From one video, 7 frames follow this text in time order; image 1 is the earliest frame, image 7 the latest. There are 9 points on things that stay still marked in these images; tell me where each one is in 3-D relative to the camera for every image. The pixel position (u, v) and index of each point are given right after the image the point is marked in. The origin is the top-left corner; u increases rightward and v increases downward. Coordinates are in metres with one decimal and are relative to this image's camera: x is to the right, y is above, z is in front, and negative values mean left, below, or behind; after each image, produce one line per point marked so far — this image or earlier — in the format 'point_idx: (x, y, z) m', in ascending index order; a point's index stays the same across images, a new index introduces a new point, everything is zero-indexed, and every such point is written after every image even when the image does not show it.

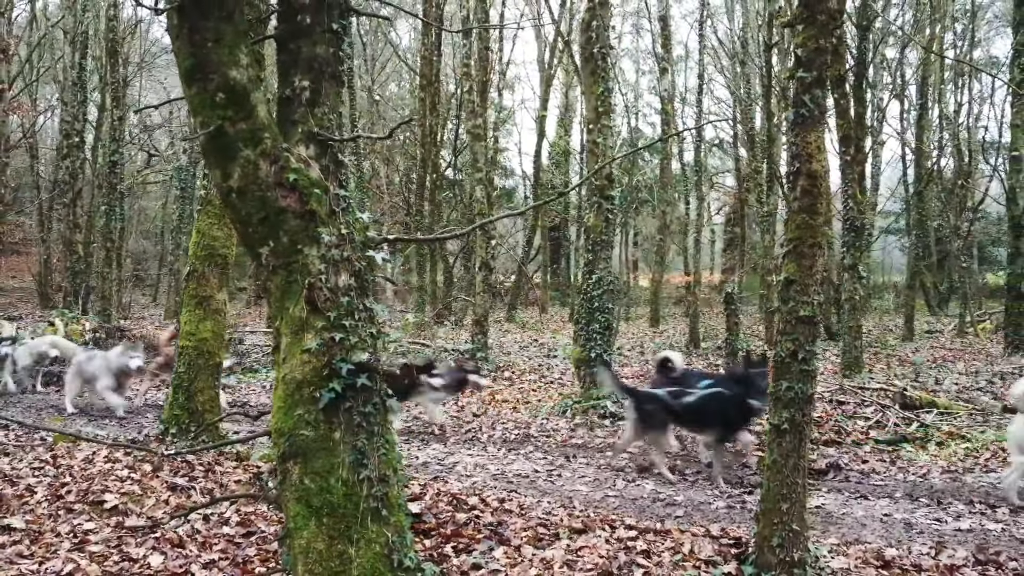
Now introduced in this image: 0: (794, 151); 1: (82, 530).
0: (+2.1, +1.0, +5.2) m
1: (-3.7, -2.1, +6.0) m
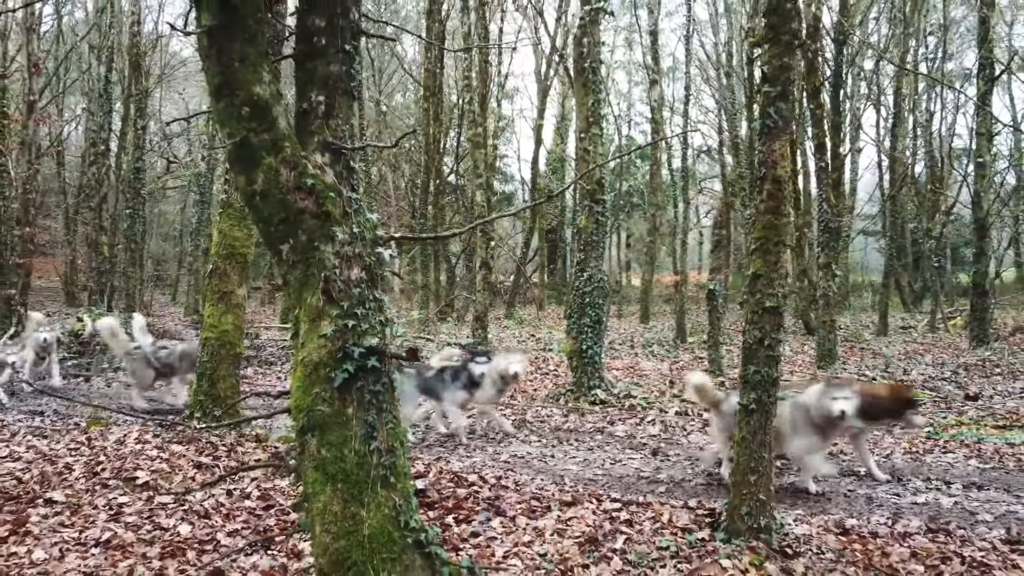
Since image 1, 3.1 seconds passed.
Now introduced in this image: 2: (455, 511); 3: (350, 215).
0: (+2.1, +1.1, +5.7) m
1: (-3.8, -2.0, +6.6) m
2: (-0.5, -2.1, +6.4) m
3: (-1.1, +0.5, +4.7) m
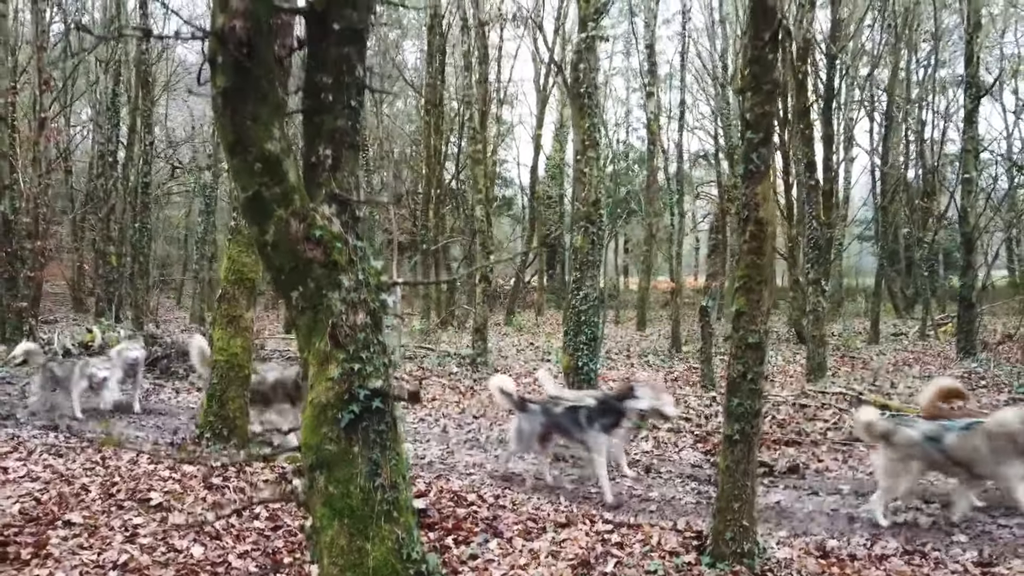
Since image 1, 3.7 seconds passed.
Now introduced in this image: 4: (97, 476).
0: (+2.0, +0.8, +6.0) m
1: (-3.8, -2.3, +6.9) m
2: (-0.6, -2.4, +6.8) m
3: (-1.1, +0.2, +5.0) m
4: (-4.7, -2.2, +8.0) m
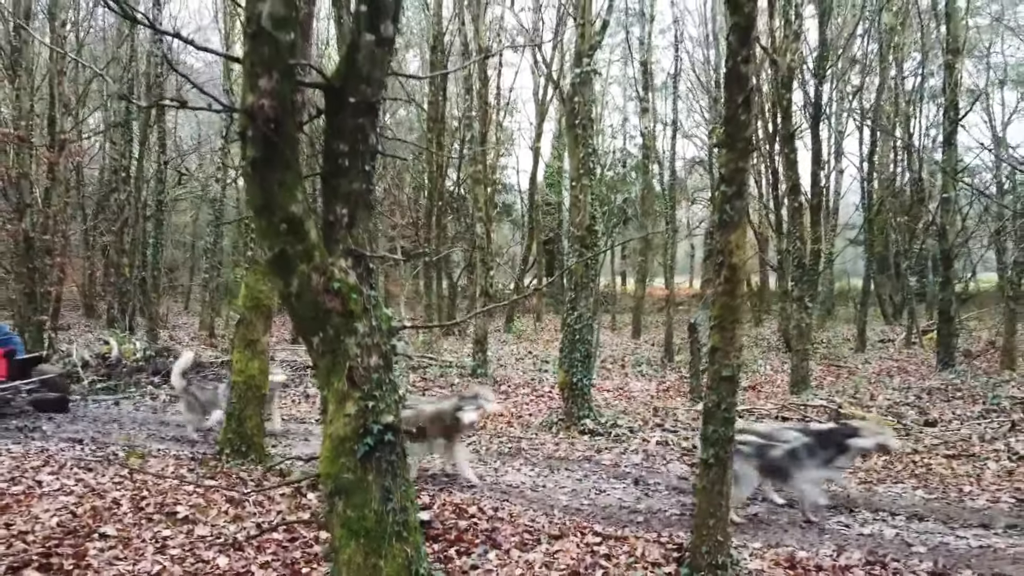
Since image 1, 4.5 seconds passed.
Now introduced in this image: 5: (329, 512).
0: (+2.0, +0.4, +6.6) m
1: (-3.8, -2.7, +7.6) m
2: (-0.6, -2.7, +7.4) m
3: (-1.2, -0.2, +5.7) m
4: (-4.8, -2.5, +8.6) m
5: (-1.5, -1.8, +5.6) m
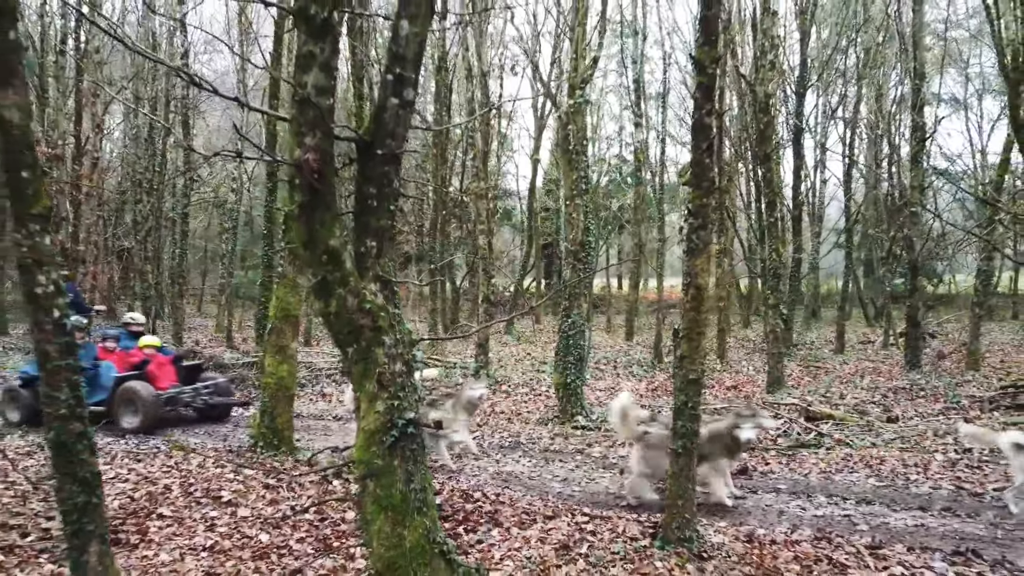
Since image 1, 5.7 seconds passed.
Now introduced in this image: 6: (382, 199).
0: (+2.0, +0.2, +7.8) m
1: (-3.8, -2.9, +8.8) m
2: (-0.6, -2.9, +8.6) m
3: (-1.2, -0.4, +6.9) m
4: (-4.8, -2.7, +9.8) m
5: (-1.5, -2.0, +6.8) m
6: (-1.3, +0.9, +7.0) m
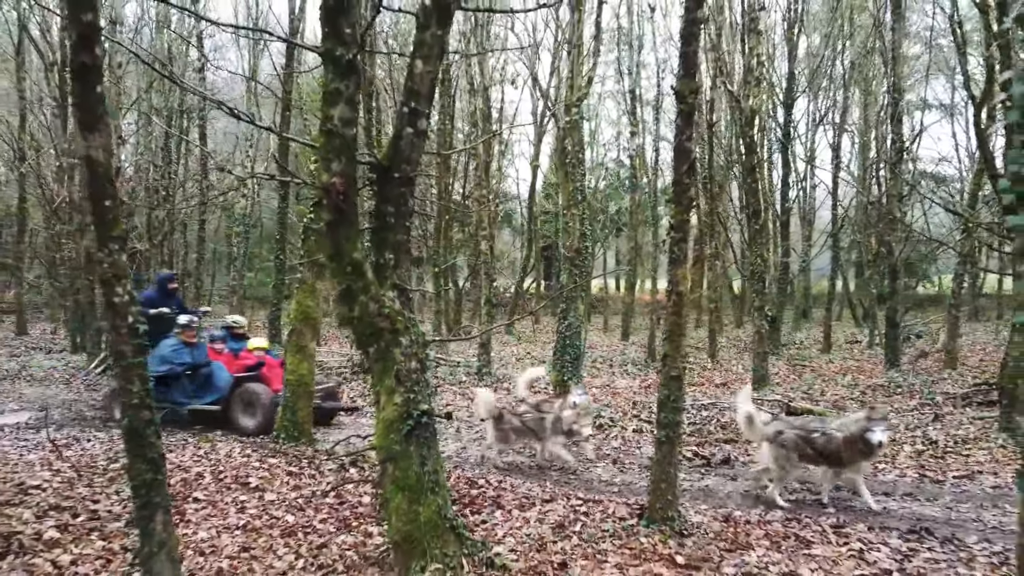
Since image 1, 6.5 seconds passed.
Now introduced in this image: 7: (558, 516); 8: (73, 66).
0: (+2.0, +0.1, +8.8) m
1: (-3.8, -3.0, +9.7) m
2: (-0.6, -3.0, +9.6) m
3: (-1.1, -0.5, +7.8) m
4: (-4.8, -2.8, +10.8) m
5: (-1.4, -2.1, +7.7) m
6: (-1.3, +0.8, +7.9) m
7: (+0.6, -3.0, +9.3) m
8: (-3.4, +1.7, +5.4) m
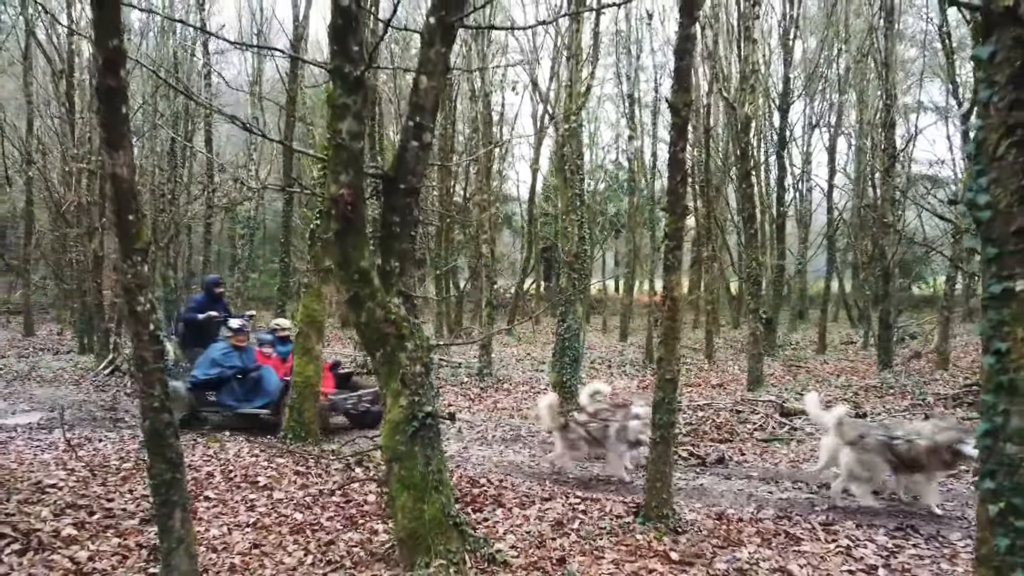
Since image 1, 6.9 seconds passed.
0: (+2.0, +0.1, +9.1) m
1: (-3.8, -3.0, +10.1) m
2: (-0.6, -3.1, +9.9) m
3: (-1.1, -0.6, +8.1) m
4: (-4.7, -2.8, +11.1) m
5: (-1.4, -2.1, +8.0) m
6: (-1.3, +0.7, +8.2) m
7: (+0.6, -3.1, +9.6) m
8: (-3.4, +1.6, +5.7) m
